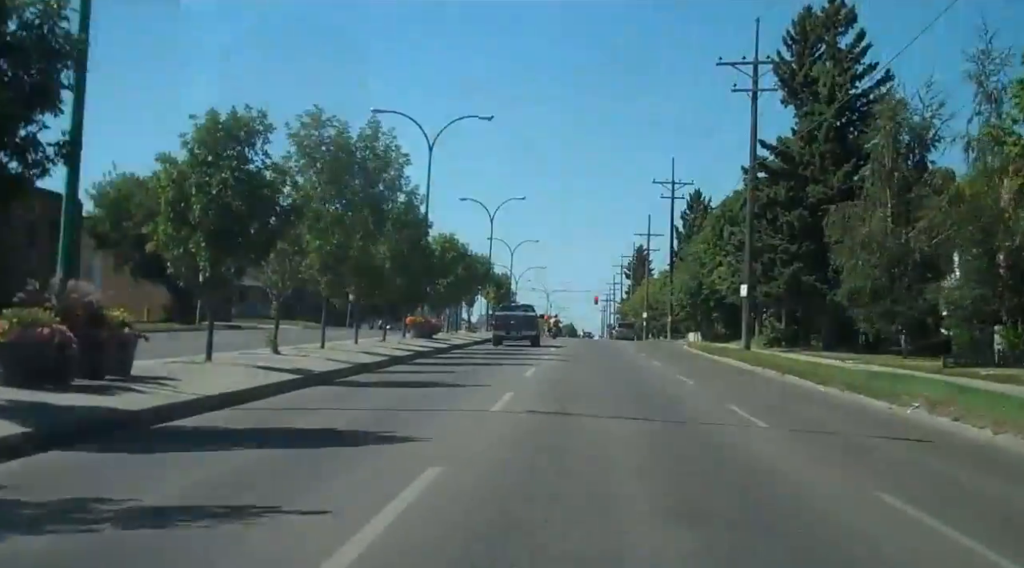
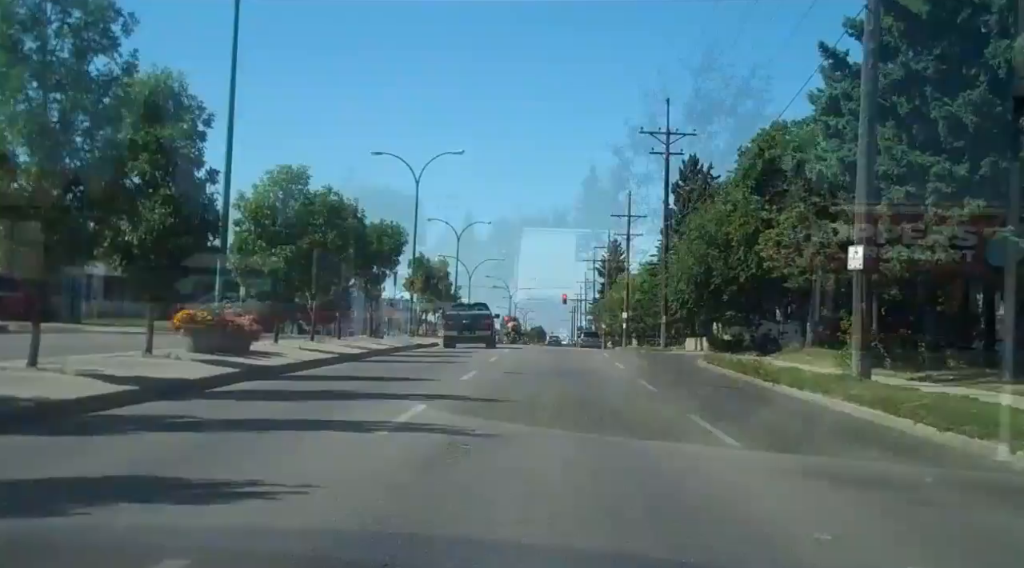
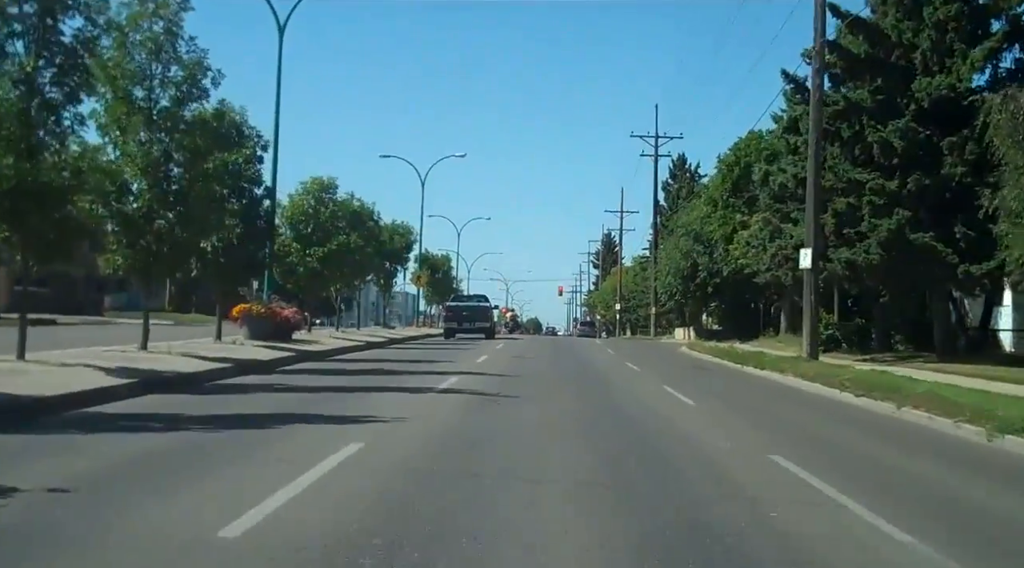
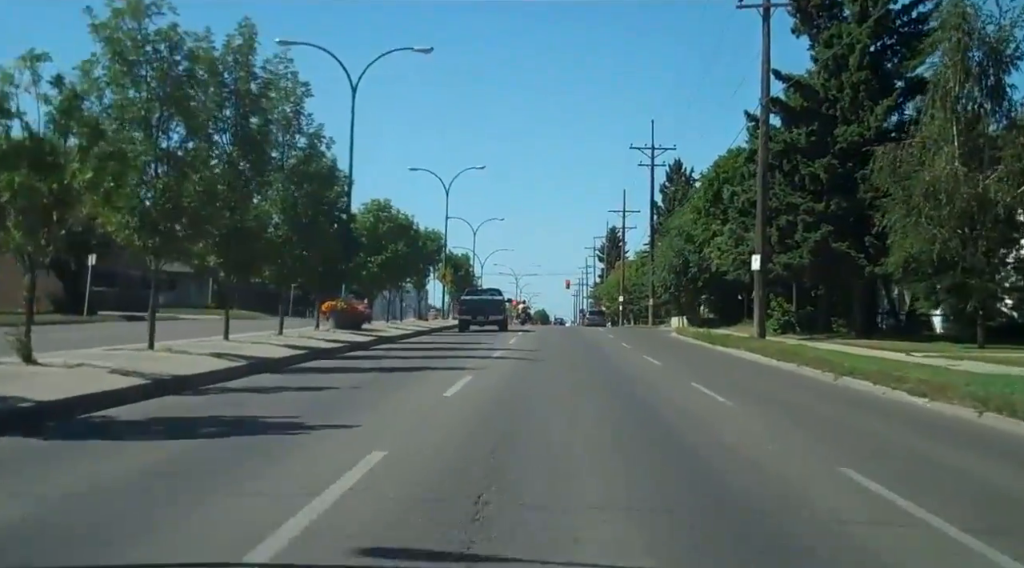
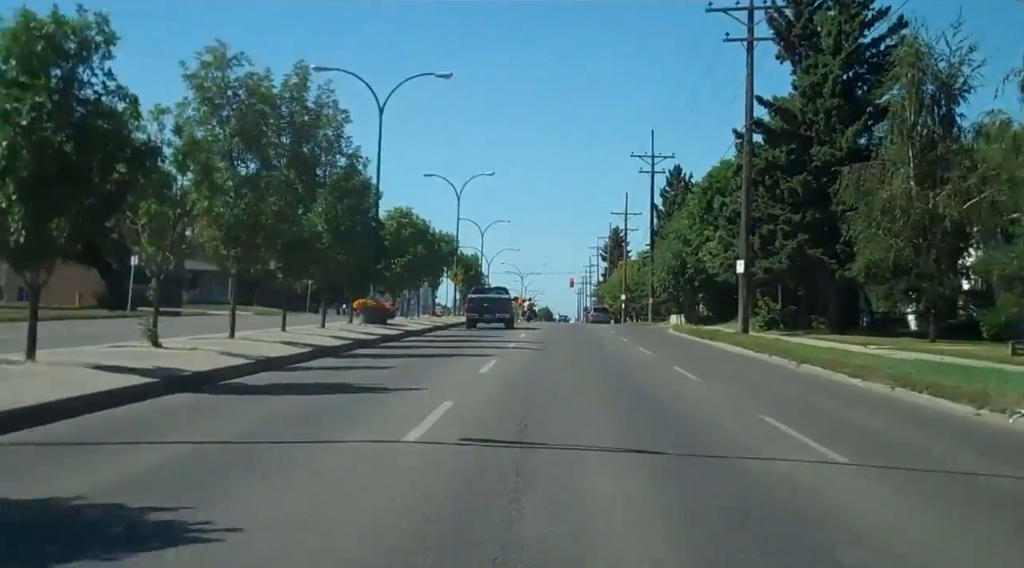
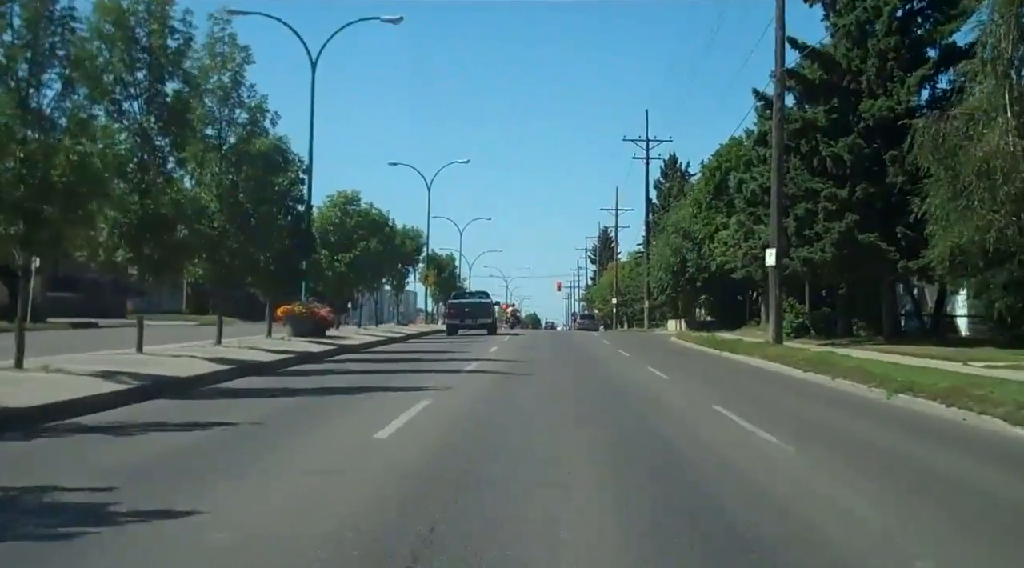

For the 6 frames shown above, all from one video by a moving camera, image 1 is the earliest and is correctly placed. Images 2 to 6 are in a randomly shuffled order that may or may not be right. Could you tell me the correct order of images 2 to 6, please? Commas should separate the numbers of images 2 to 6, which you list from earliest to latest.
5, 4, 6, 3, 2
